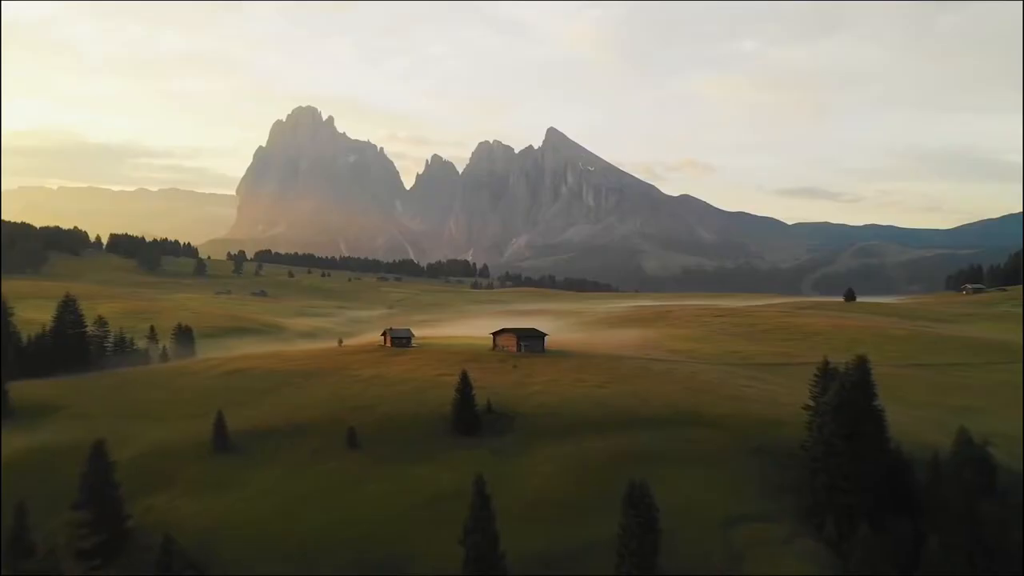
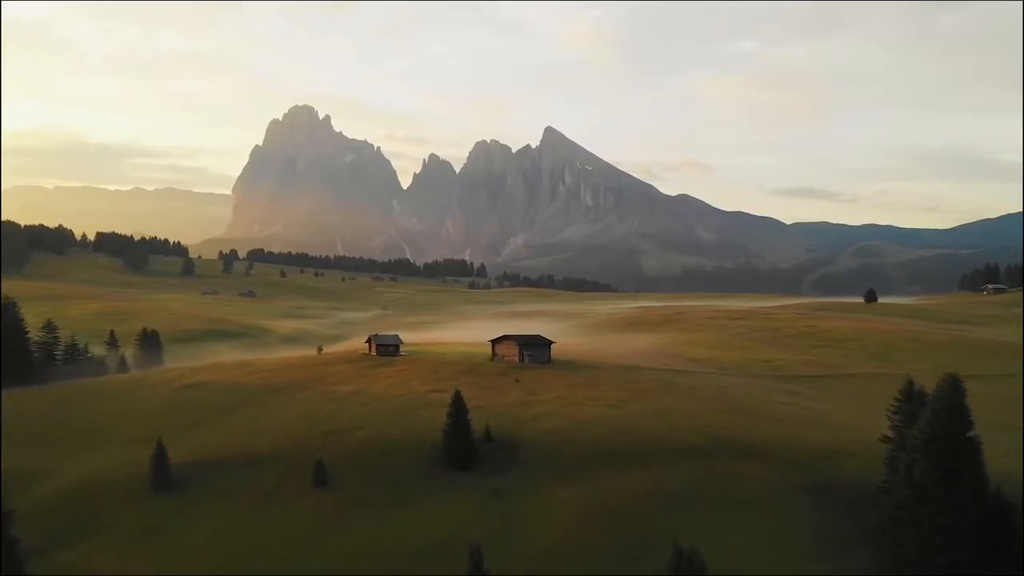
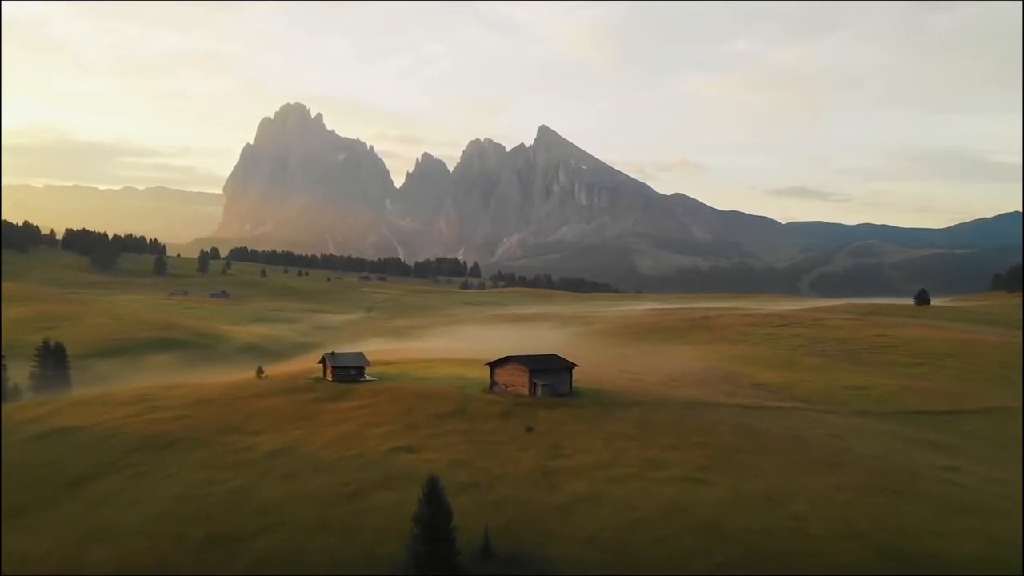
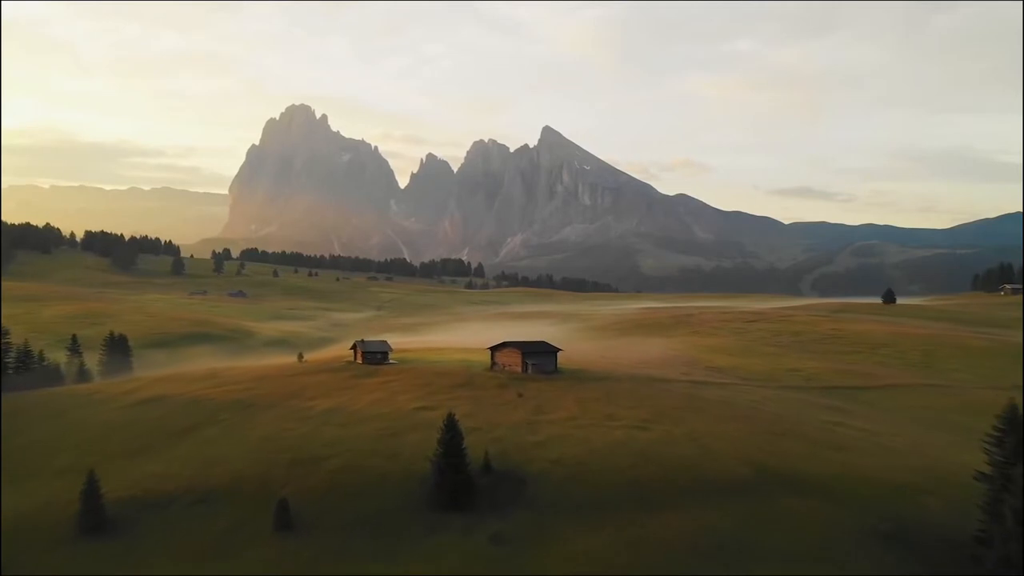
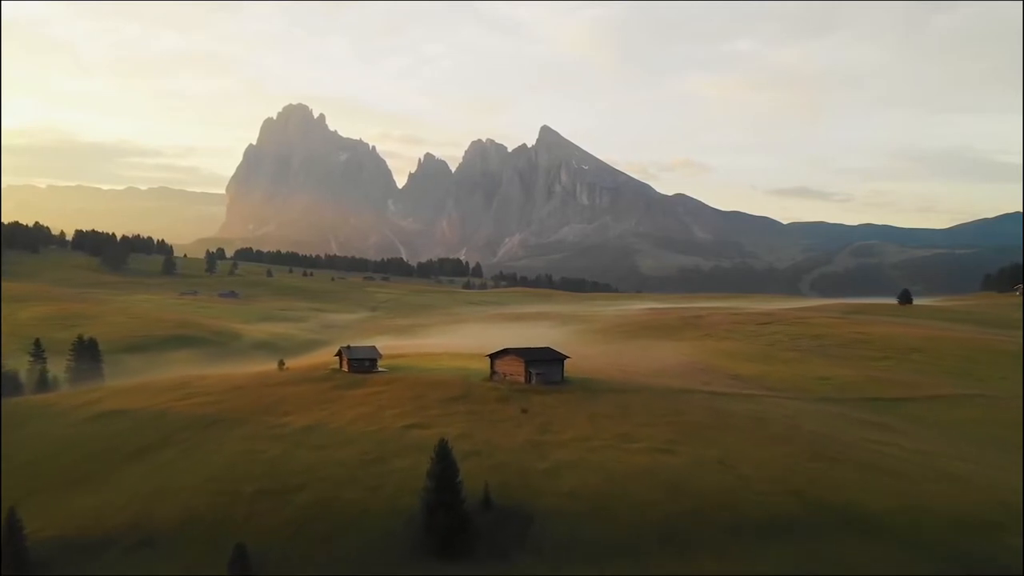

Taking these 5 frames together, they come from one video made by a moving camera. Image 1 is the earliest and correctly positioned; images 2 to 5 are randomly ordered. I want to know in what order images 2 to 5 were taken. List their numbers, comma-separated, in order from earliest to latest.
2, 4, 5, 3
